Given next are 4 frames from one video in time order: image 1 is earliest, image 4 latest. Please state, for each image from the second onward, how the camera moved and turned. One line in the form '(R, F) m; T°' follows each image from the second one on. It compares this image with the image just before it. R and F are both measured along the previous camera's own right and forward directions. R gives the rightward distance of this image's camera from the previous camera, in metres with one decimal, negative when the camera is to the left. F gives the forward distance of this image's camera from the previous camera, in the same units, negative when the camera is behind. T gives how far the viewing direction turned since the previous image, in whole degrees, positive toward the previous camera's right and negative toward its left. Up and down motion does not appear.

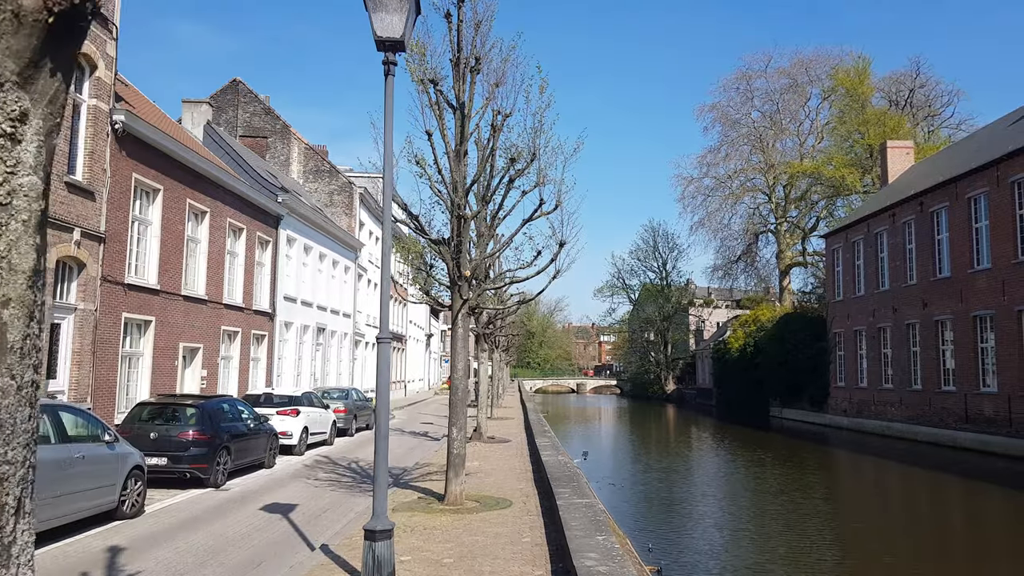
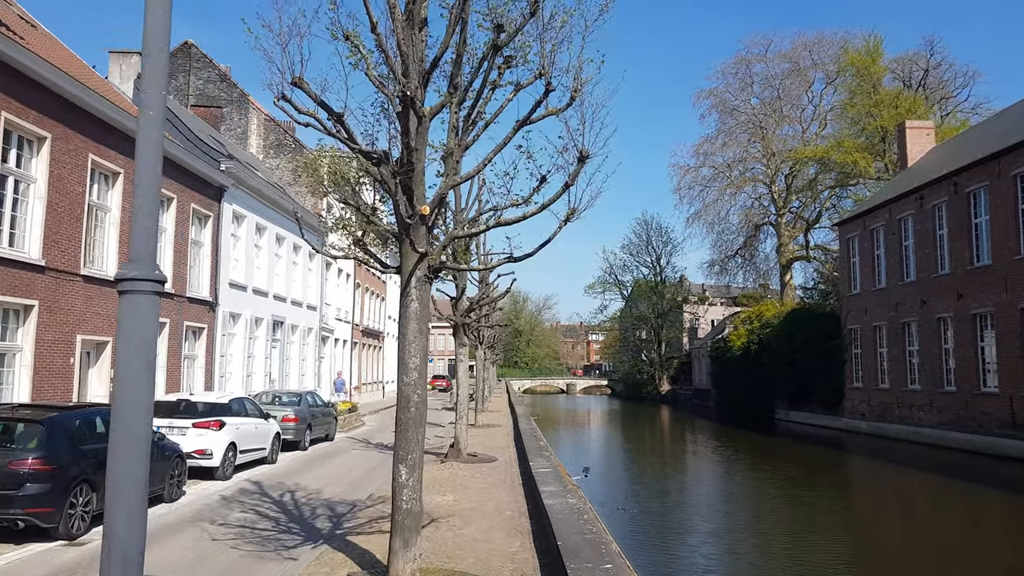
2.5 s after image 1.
(0.0, +3.2) m; +1°
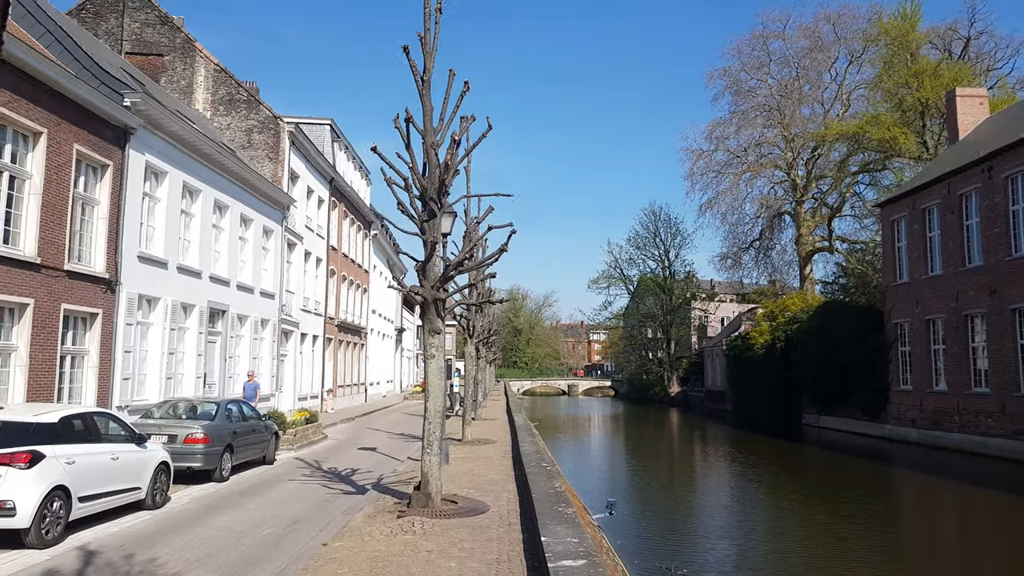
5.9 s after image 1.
(0.0, +4.2) m; 0°
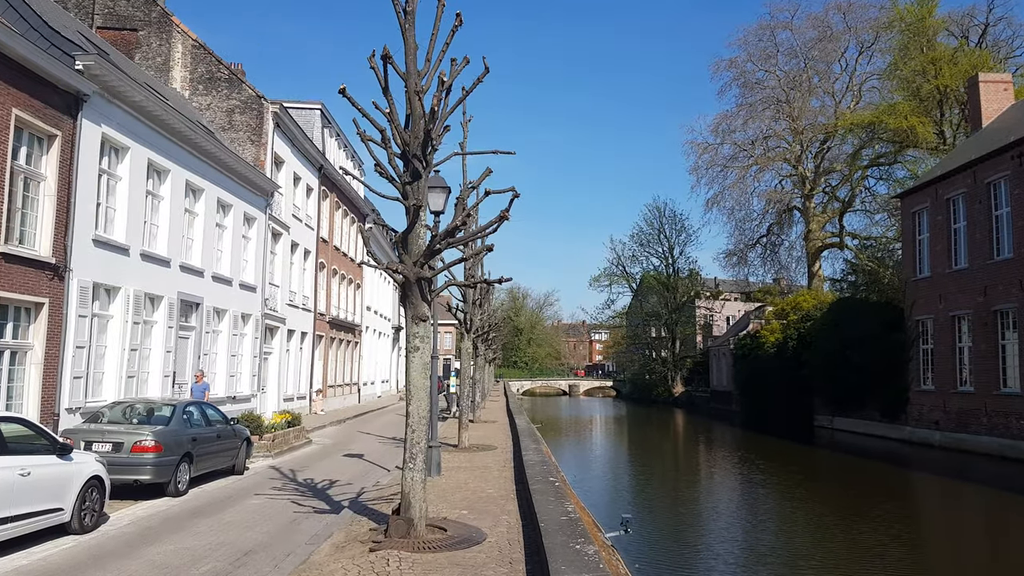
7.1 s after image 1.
(0.0, +1.5) m; 0°
